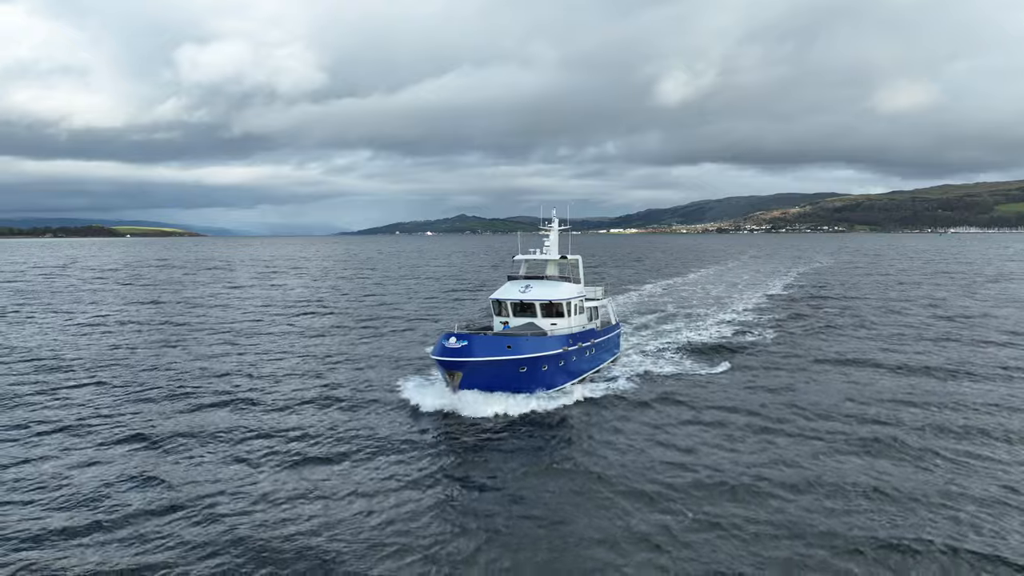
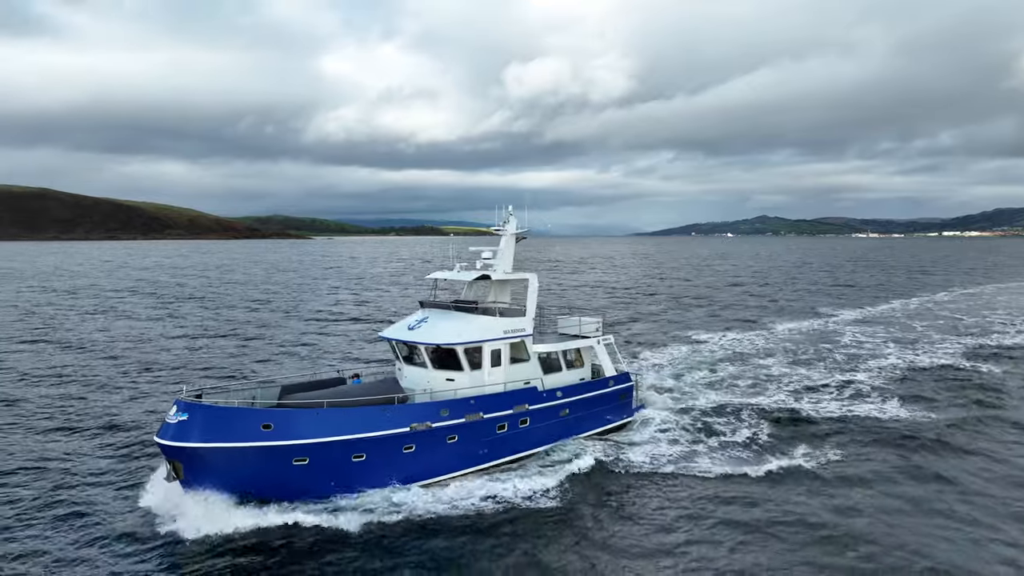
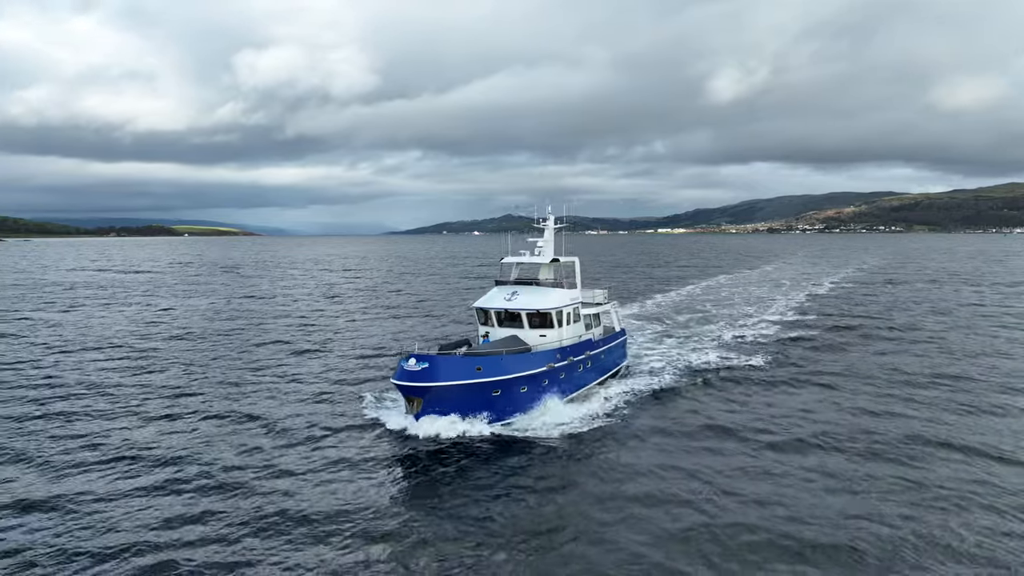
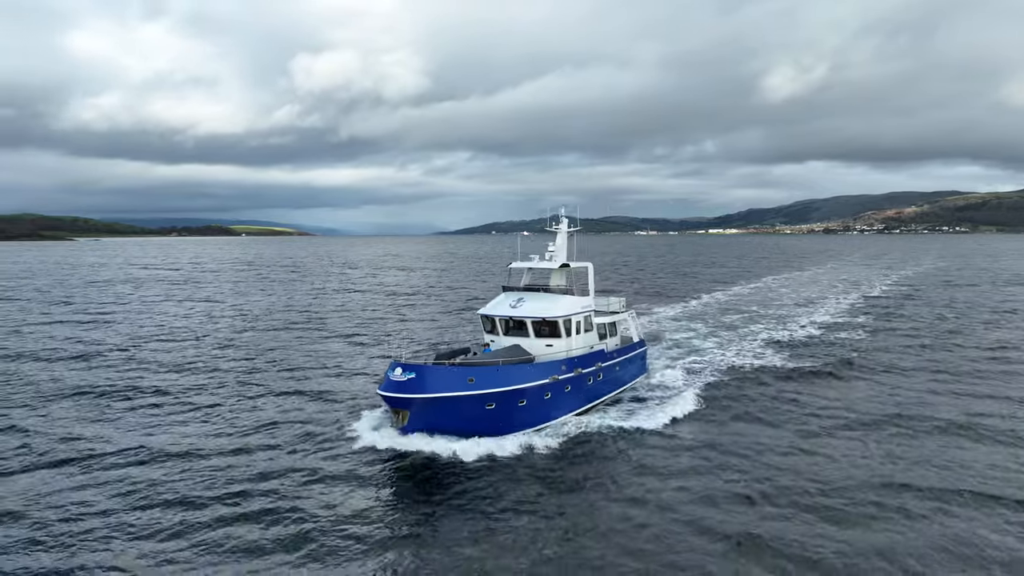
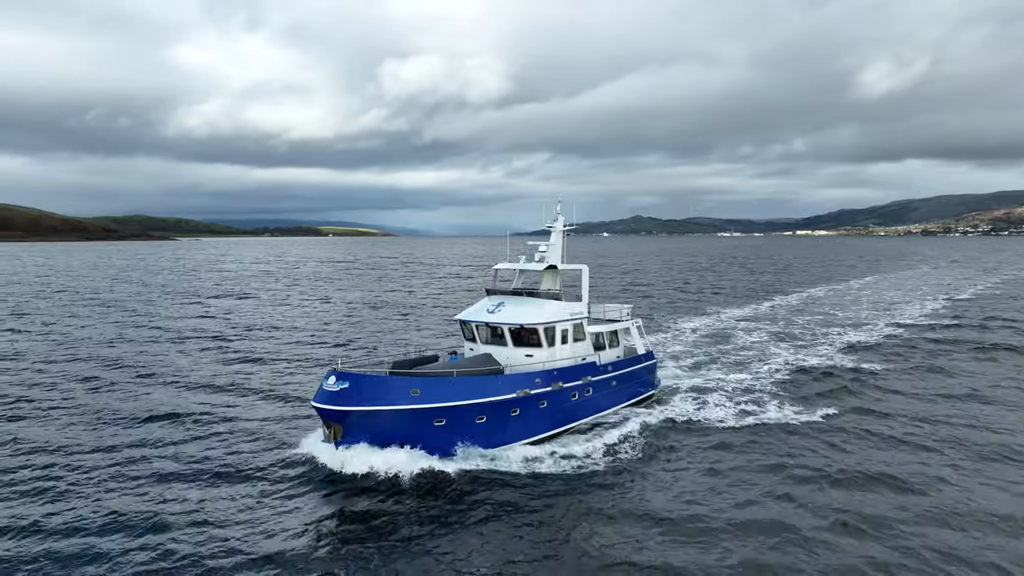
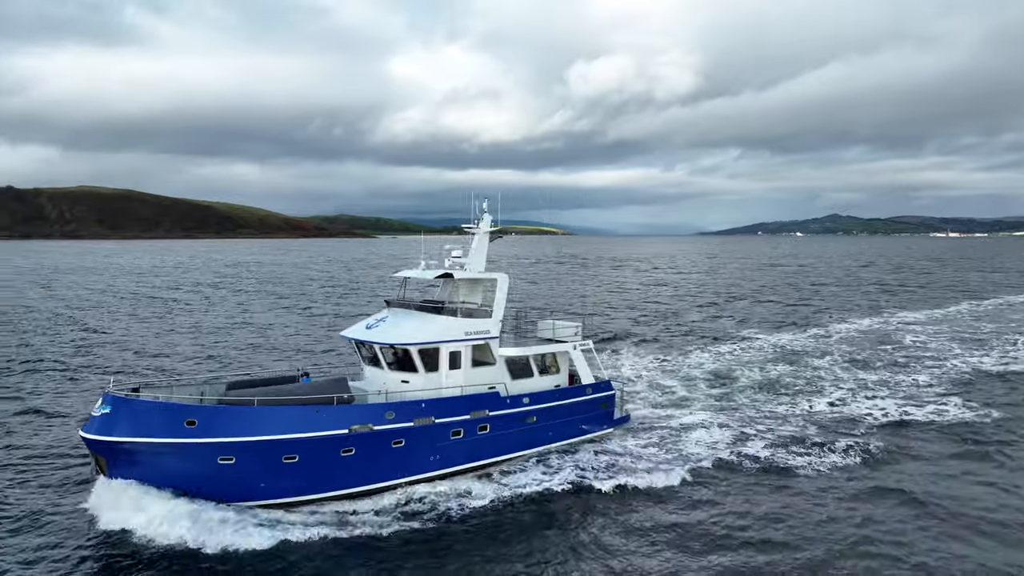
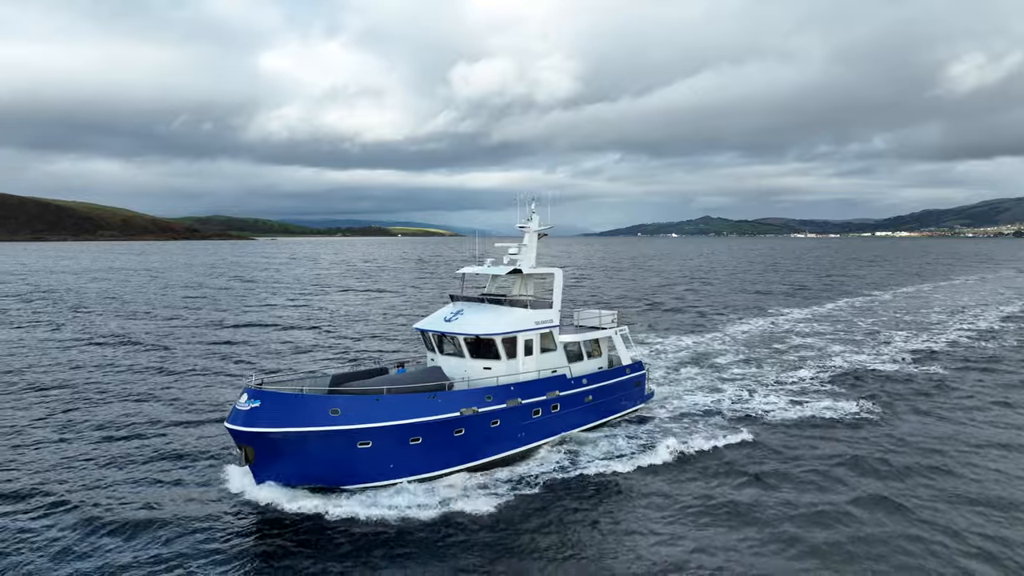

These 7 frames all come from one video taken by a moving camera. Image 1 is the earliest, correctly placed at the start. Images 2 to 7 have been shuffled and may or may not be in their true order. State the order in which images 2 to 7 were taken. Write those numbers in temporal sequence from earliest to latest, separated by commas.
3, 4, 5, 7, 2, 6
